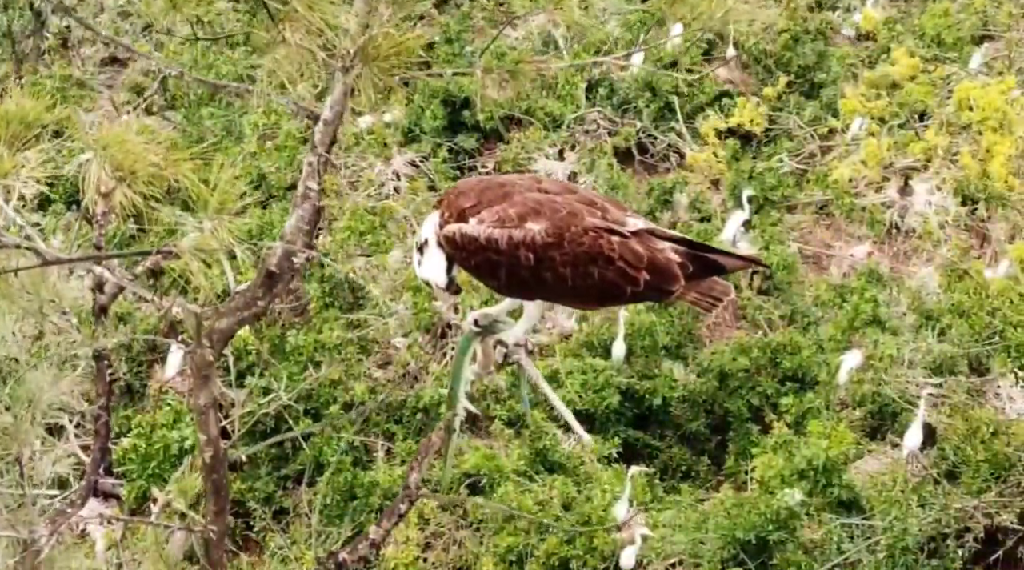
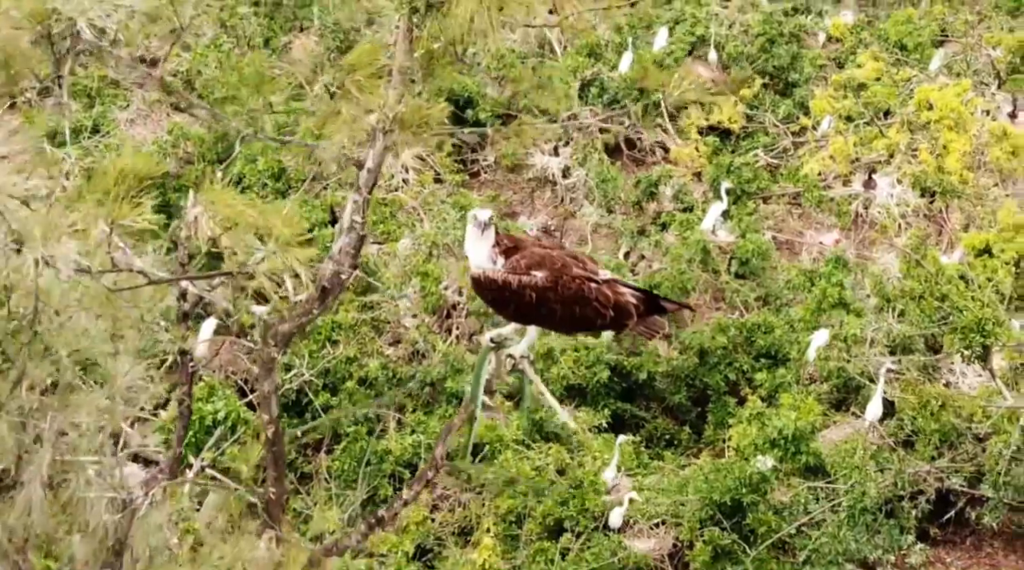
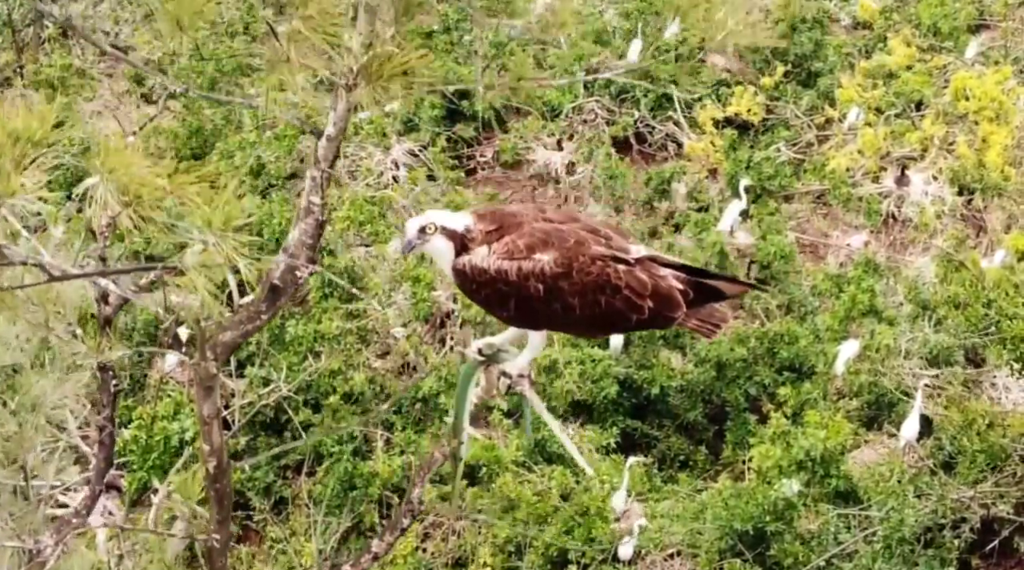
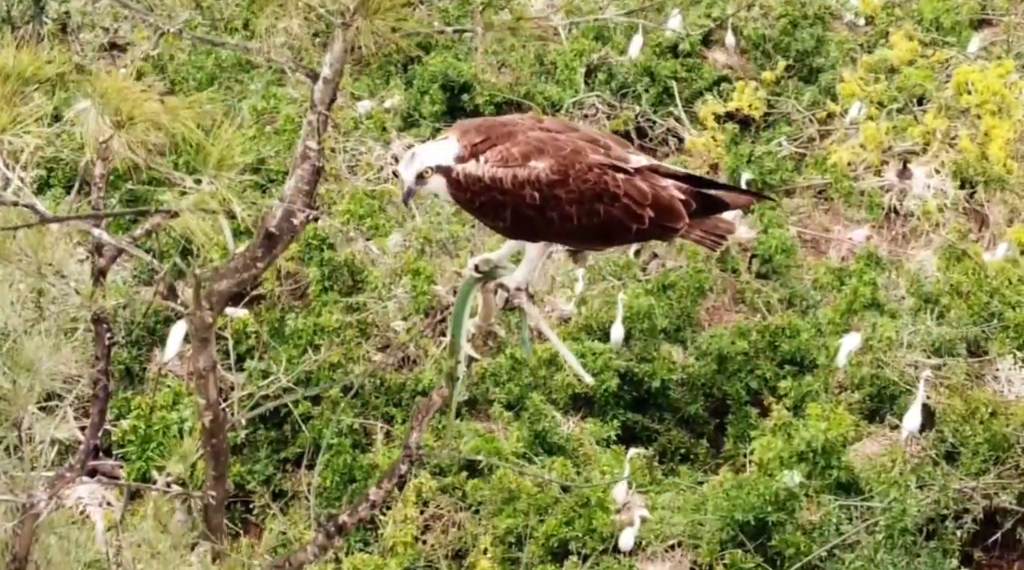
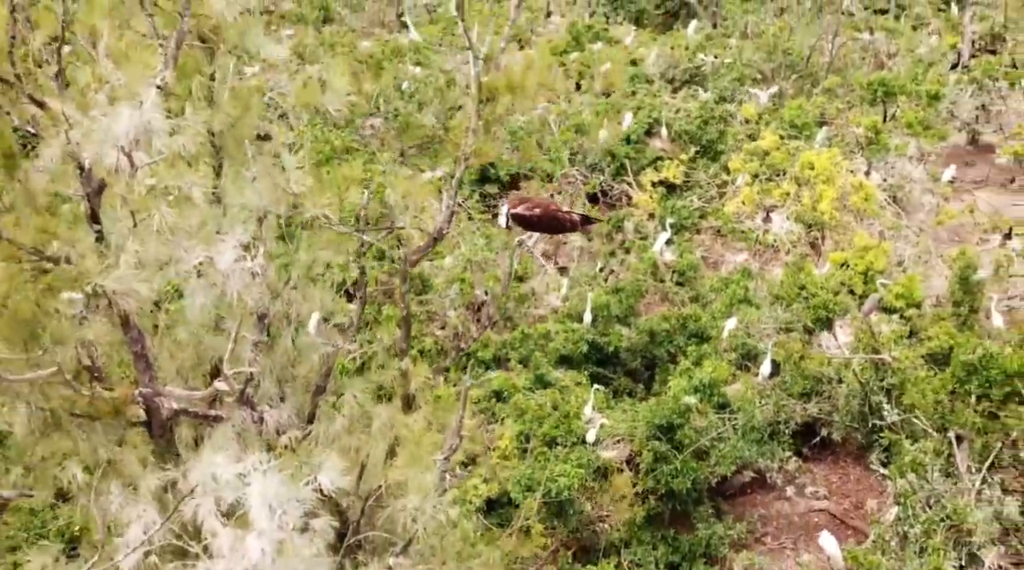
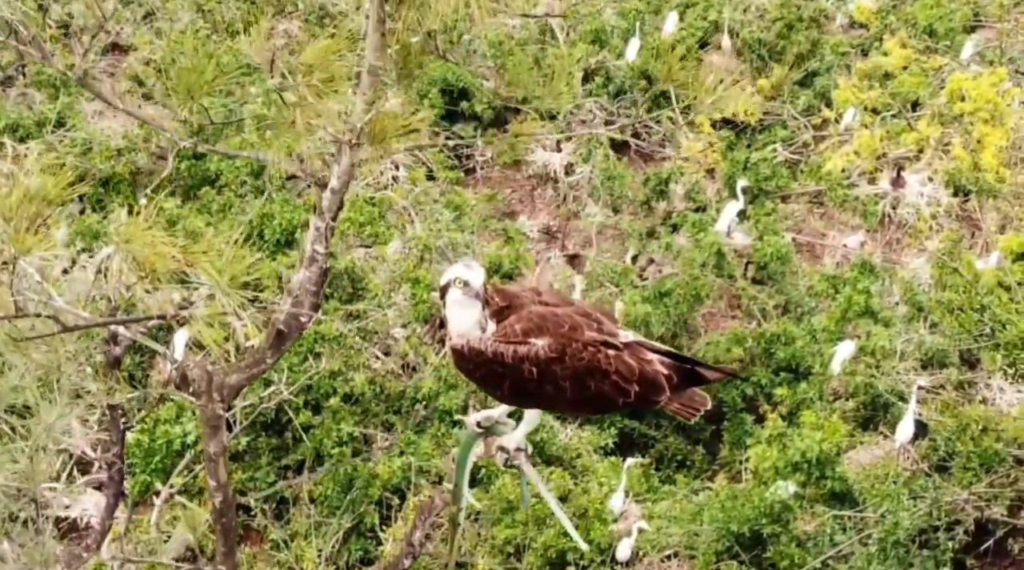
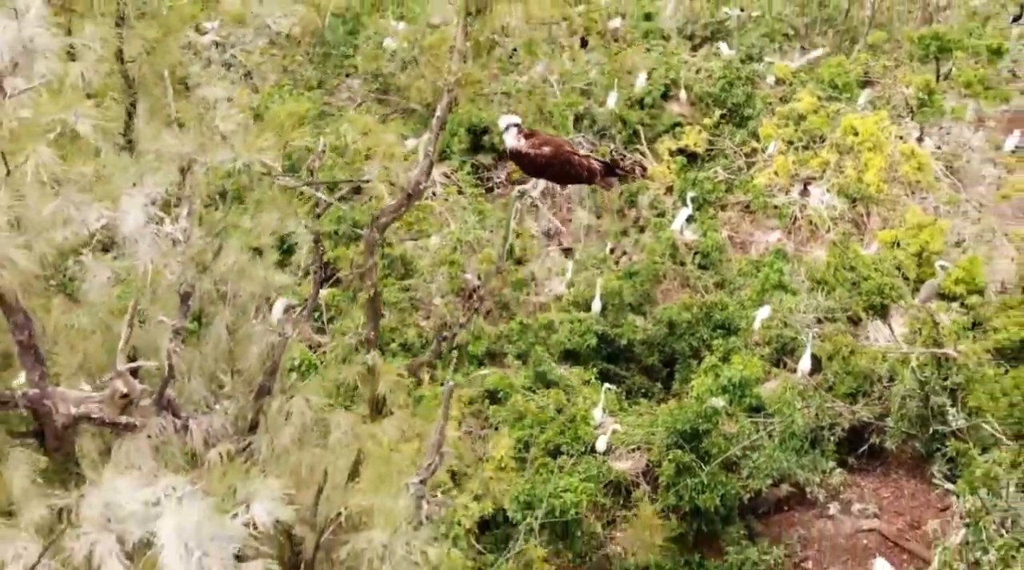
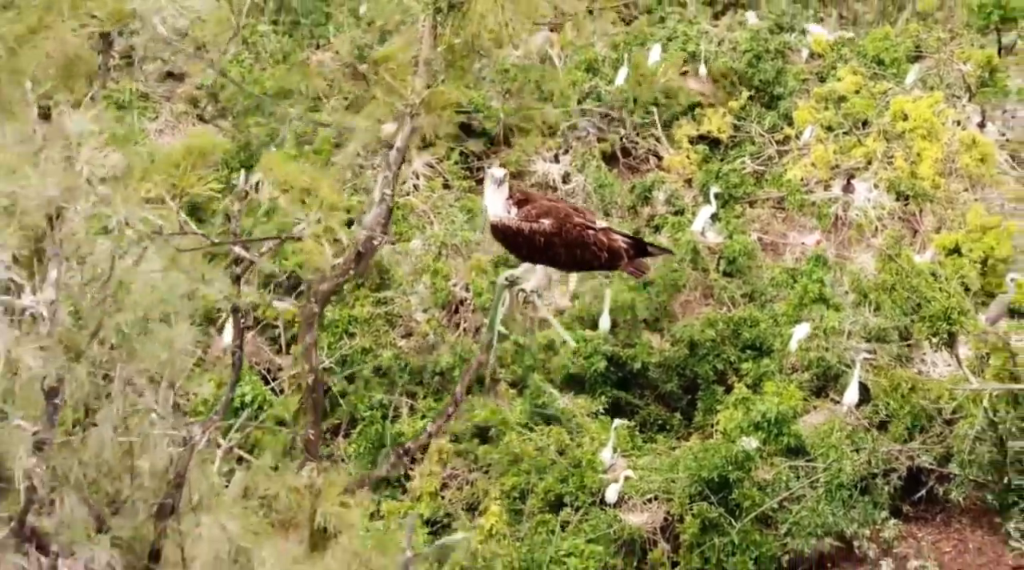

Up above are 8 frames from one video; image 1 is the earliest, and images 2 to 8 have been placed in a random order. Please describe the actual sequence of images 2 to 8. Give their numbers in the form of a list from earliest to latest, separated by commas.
4, 3, 6, 2, 8, 7, 5
